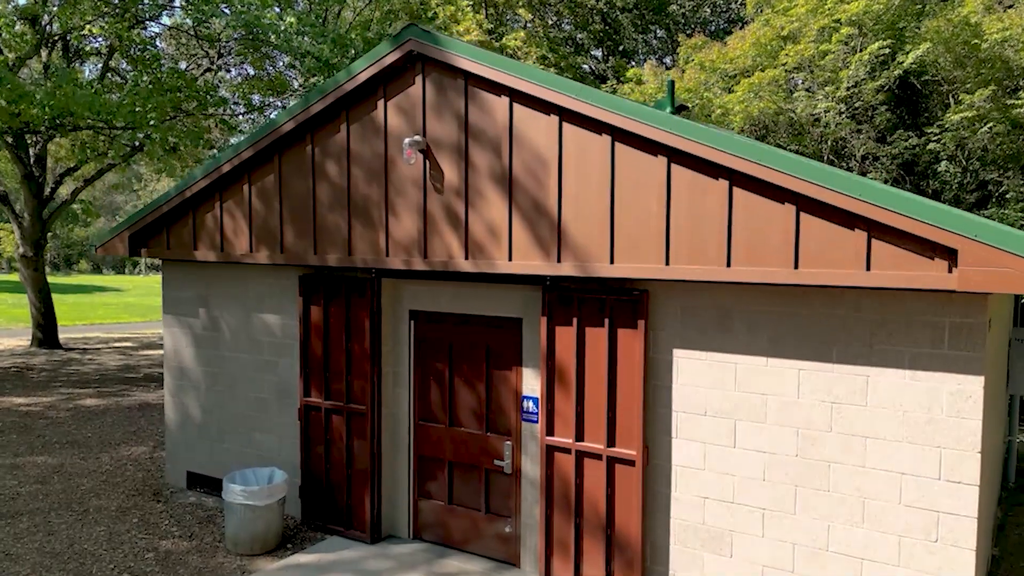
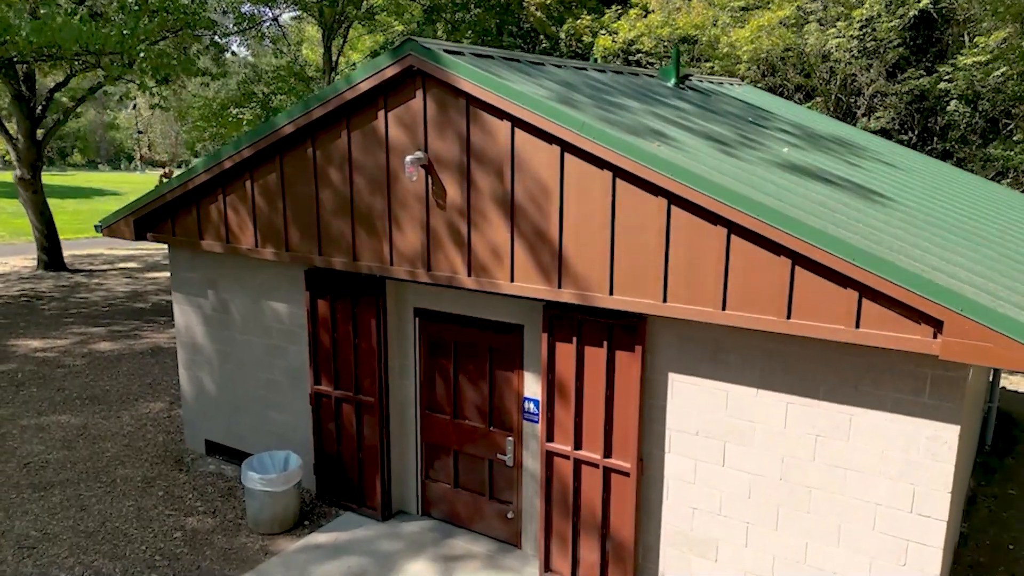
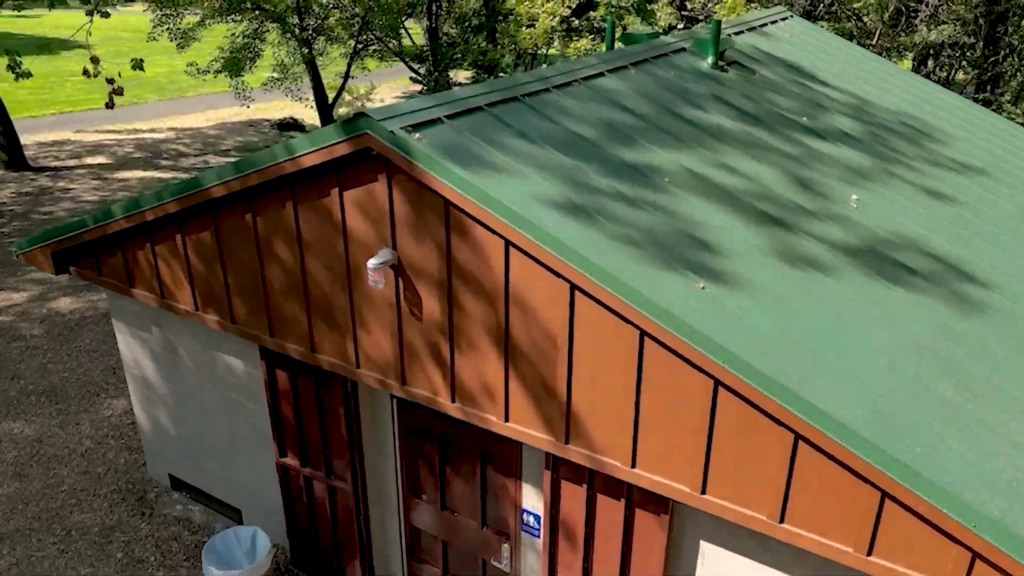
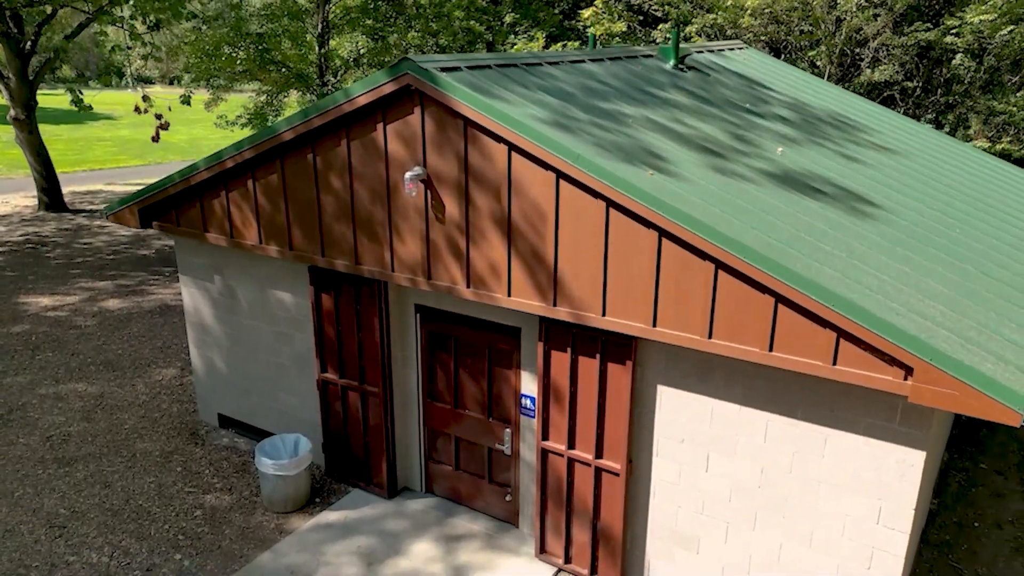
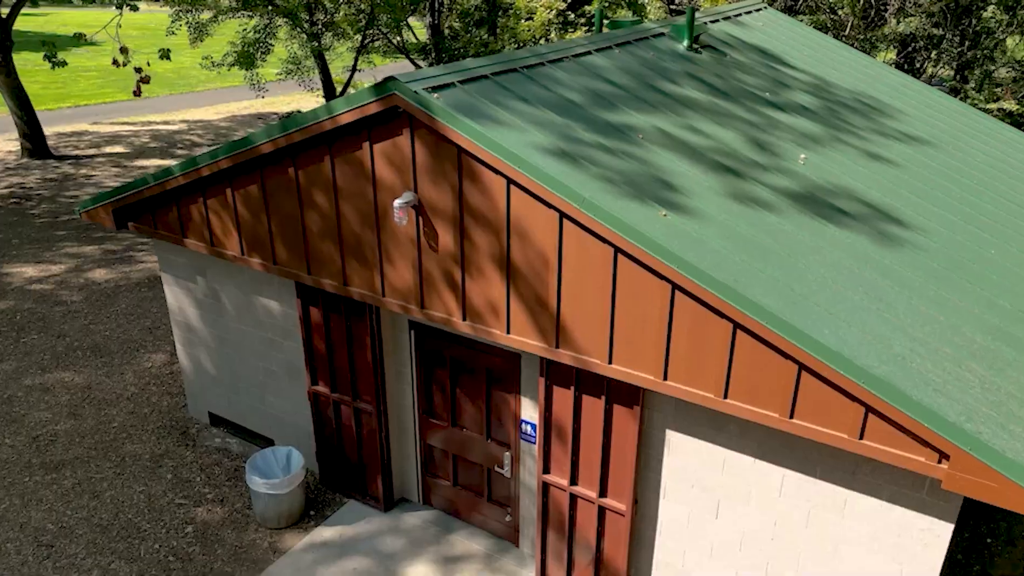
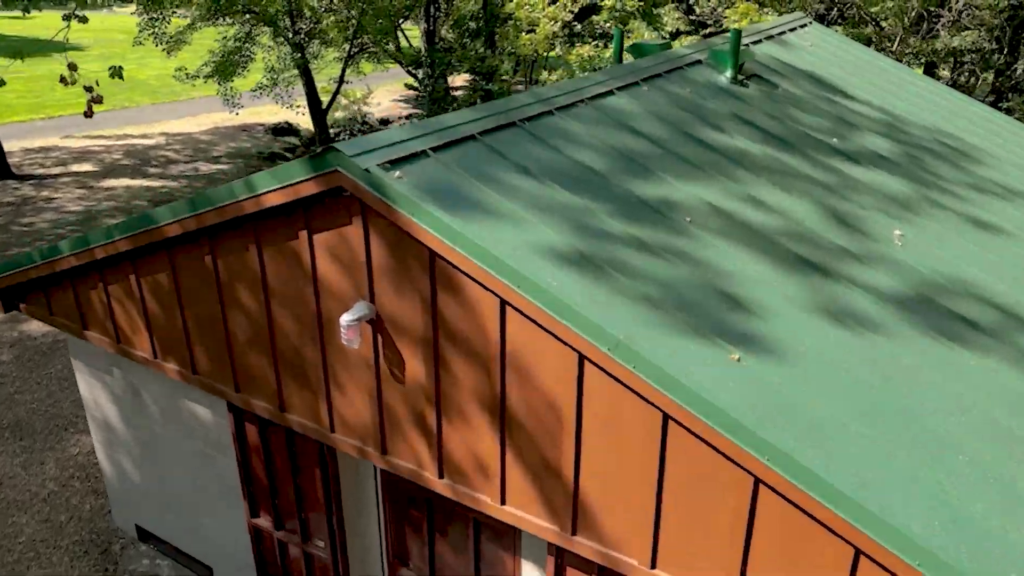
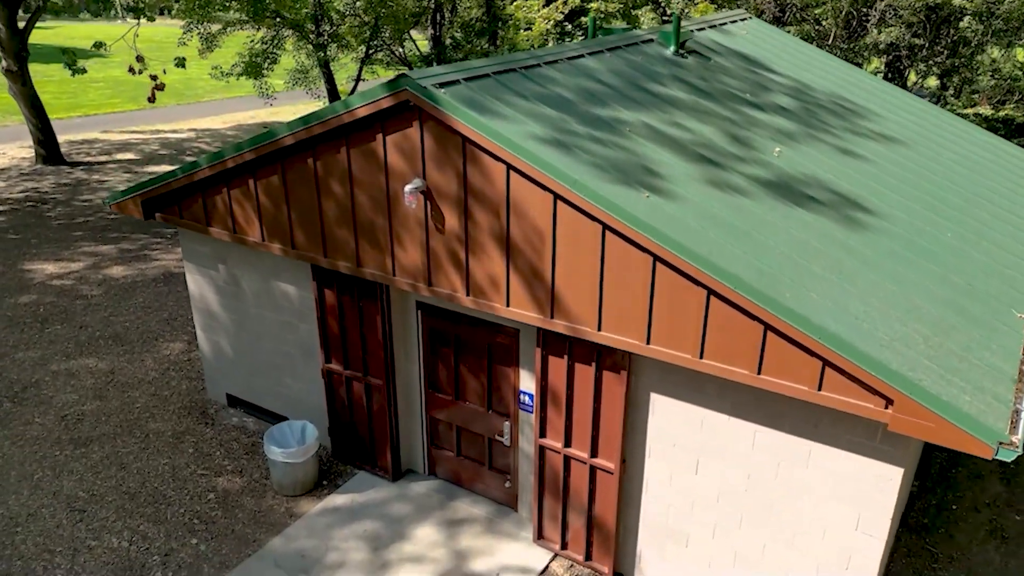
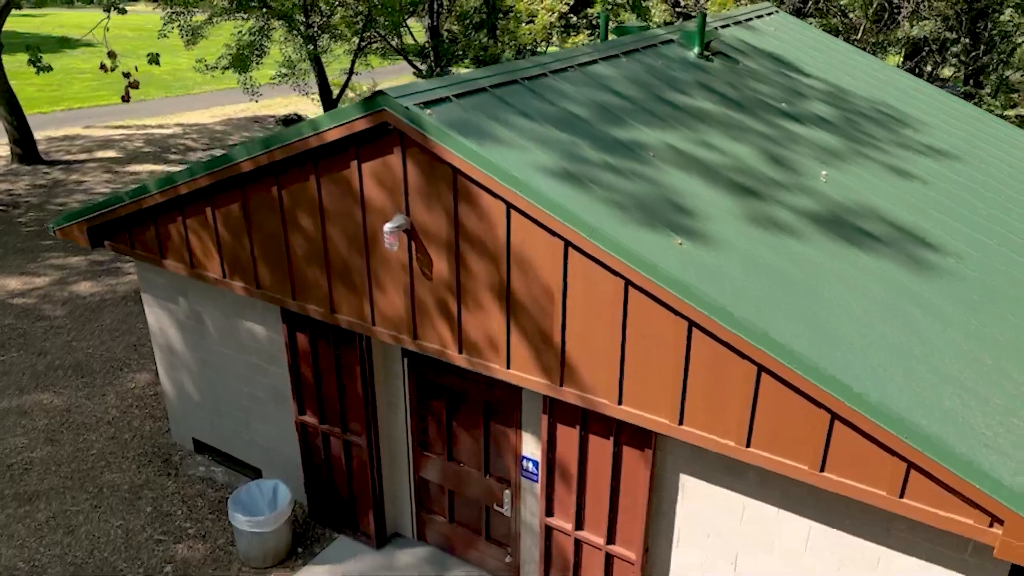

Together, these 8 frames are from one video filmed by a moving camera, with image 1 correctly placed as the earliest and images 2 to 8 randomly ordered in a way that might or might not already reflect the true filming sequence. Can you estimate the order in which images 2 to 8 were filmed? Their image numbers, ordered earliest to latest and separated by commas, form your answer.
2, 4, 7, 5, 8, 3, 6
